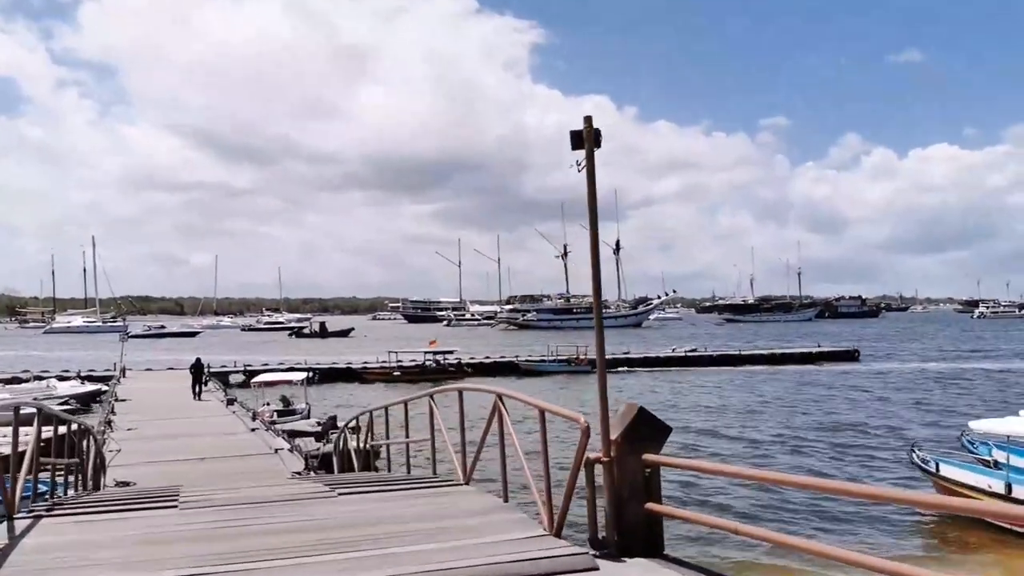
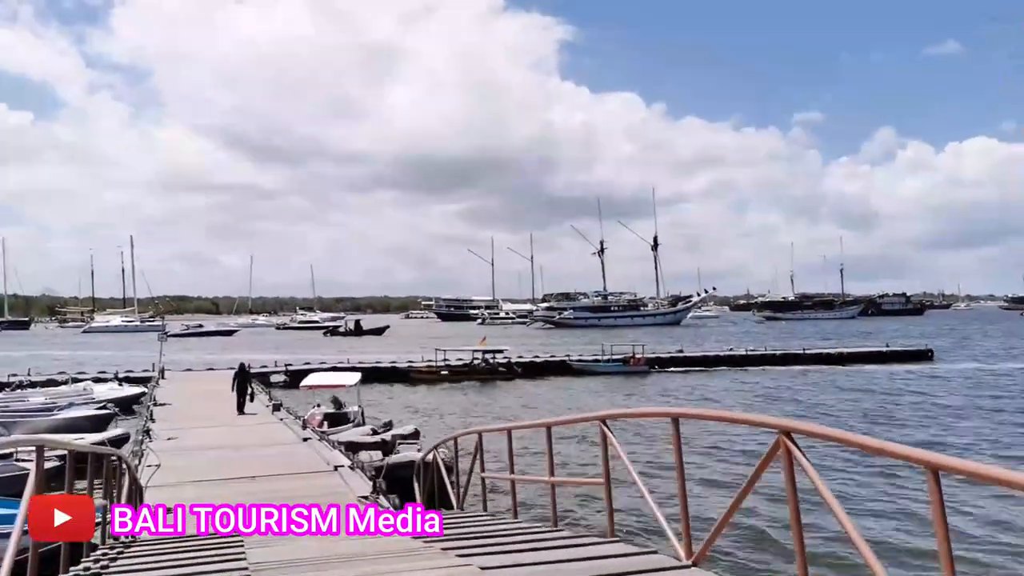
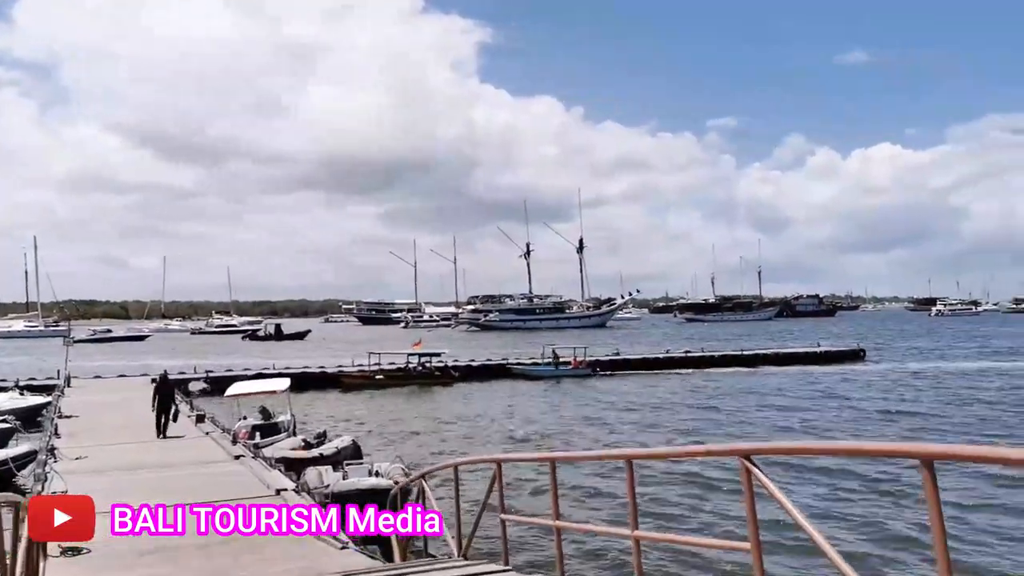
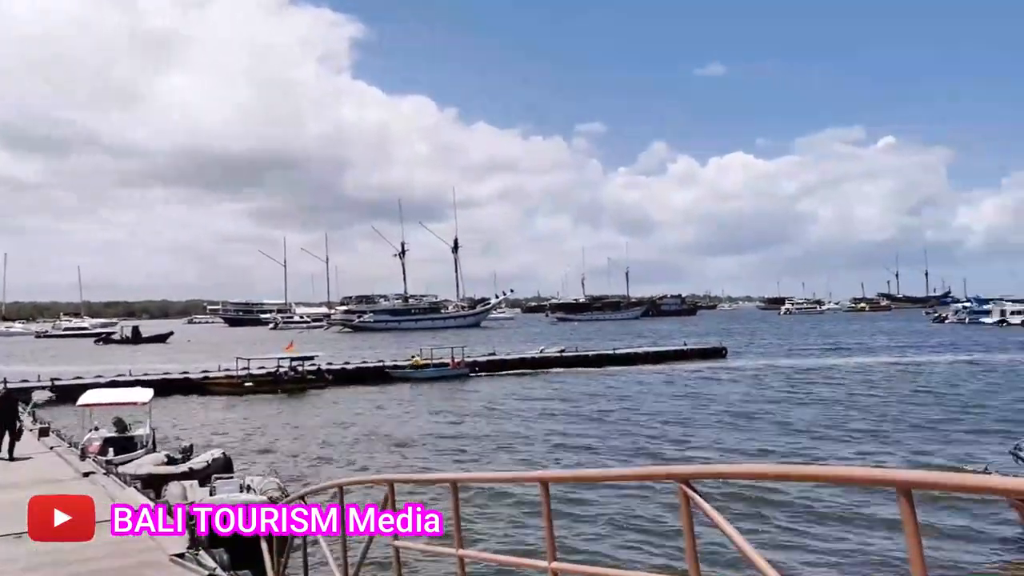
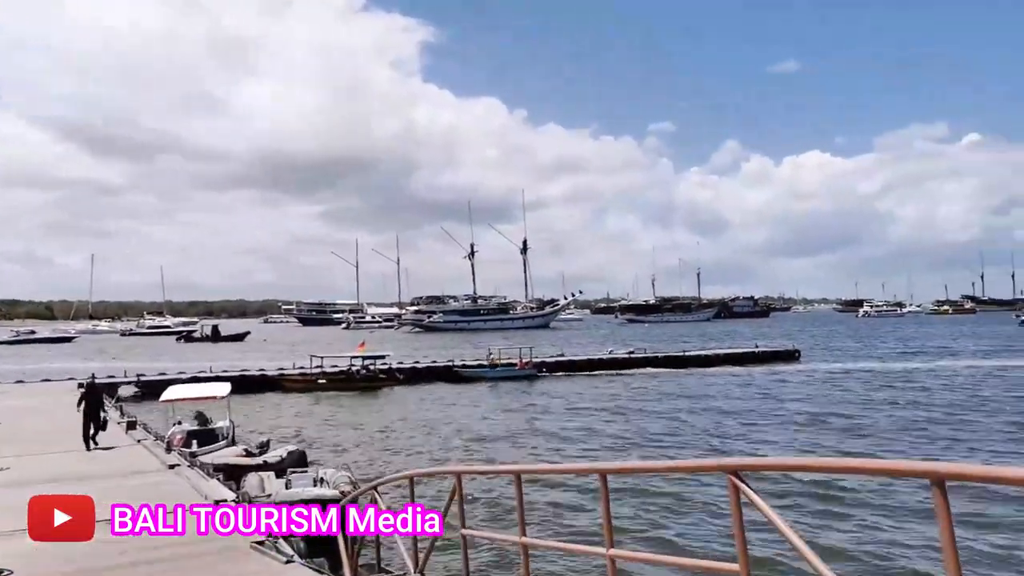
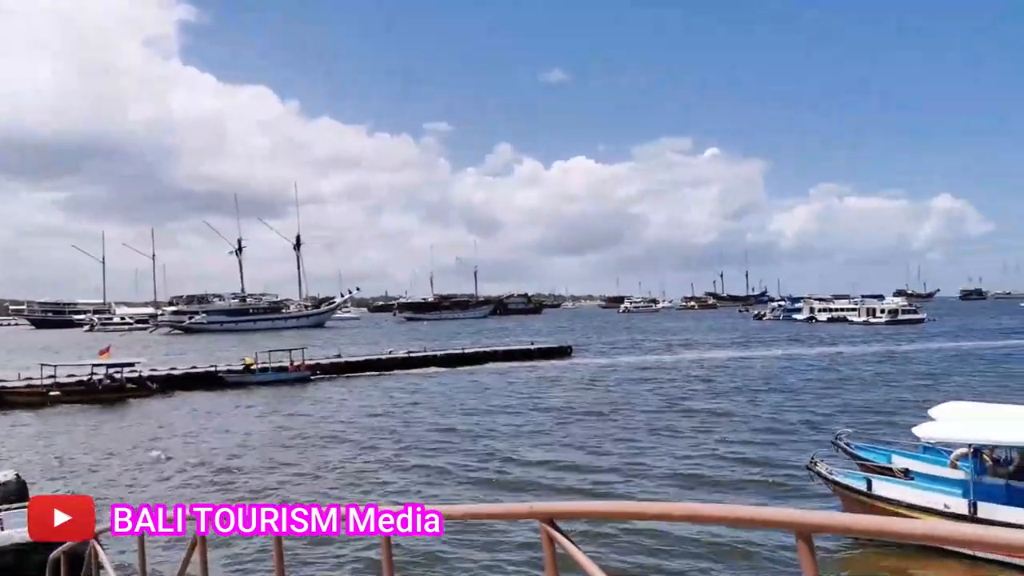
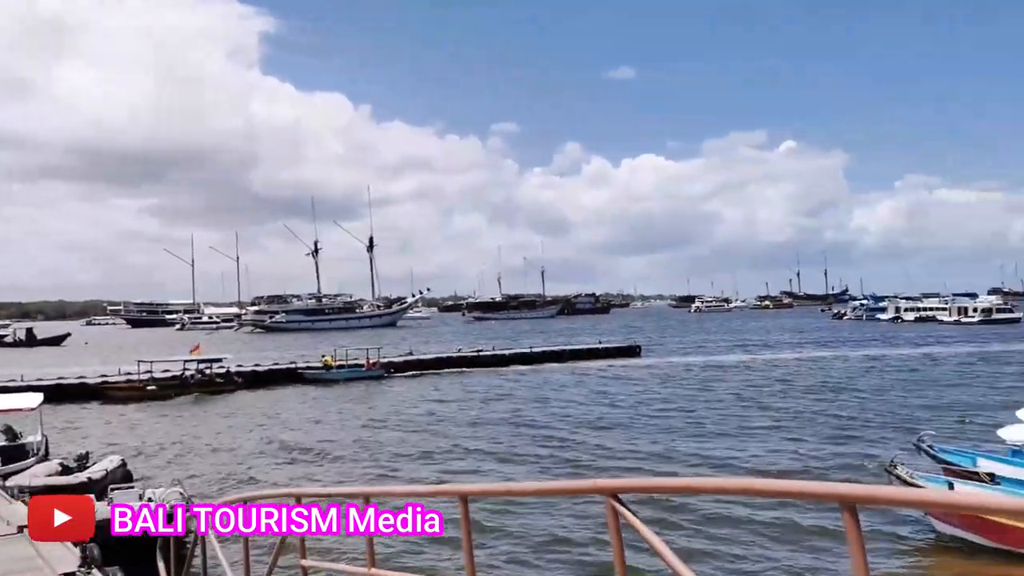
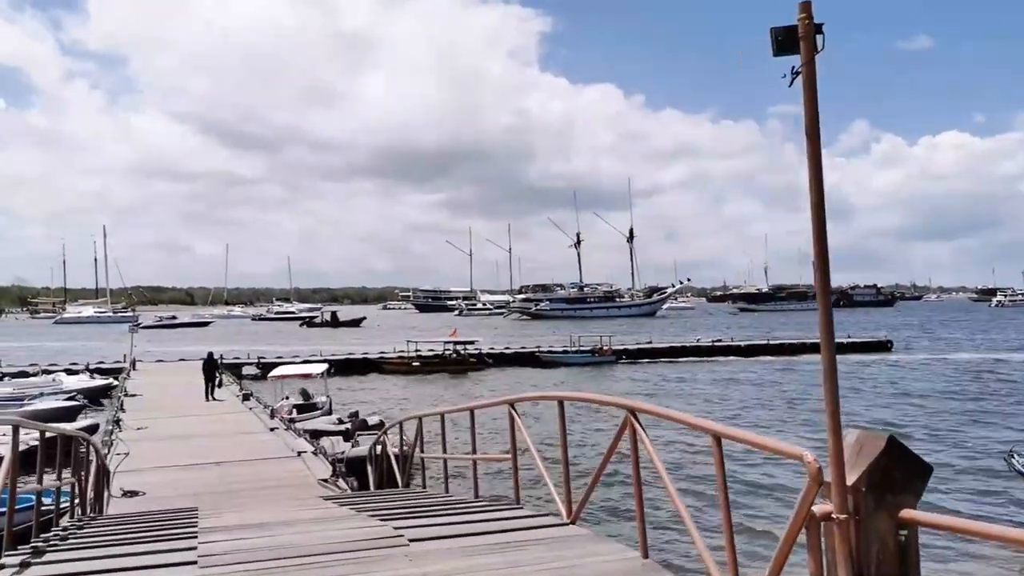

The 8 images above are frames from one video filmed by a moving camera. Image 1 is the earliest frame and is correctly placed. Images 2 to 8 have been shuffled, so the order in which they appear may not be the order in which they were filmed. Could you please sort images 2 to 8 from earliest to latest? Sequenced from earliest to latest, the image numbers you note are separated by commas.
8, 2, 3, 5, 4, 7, 6
